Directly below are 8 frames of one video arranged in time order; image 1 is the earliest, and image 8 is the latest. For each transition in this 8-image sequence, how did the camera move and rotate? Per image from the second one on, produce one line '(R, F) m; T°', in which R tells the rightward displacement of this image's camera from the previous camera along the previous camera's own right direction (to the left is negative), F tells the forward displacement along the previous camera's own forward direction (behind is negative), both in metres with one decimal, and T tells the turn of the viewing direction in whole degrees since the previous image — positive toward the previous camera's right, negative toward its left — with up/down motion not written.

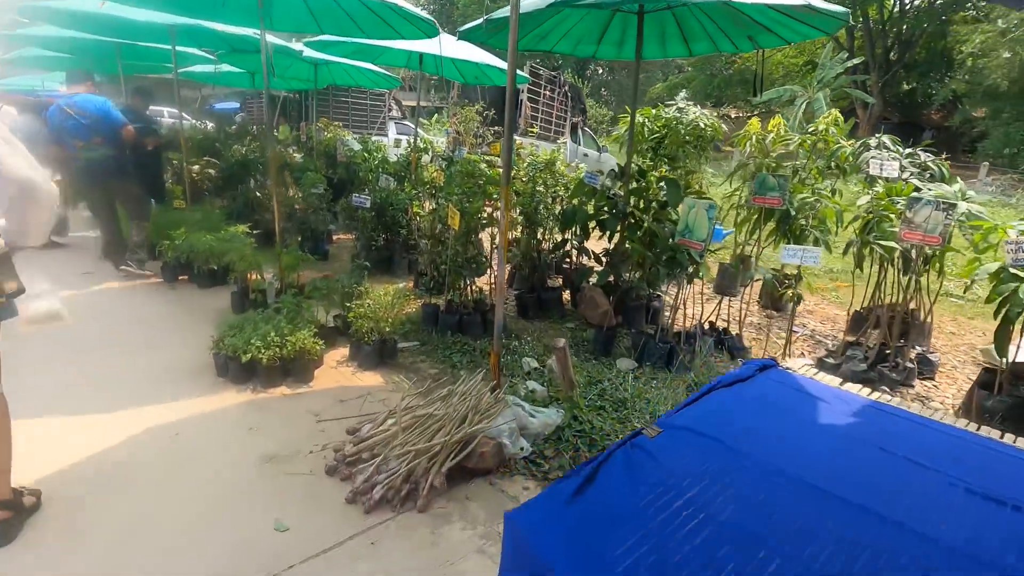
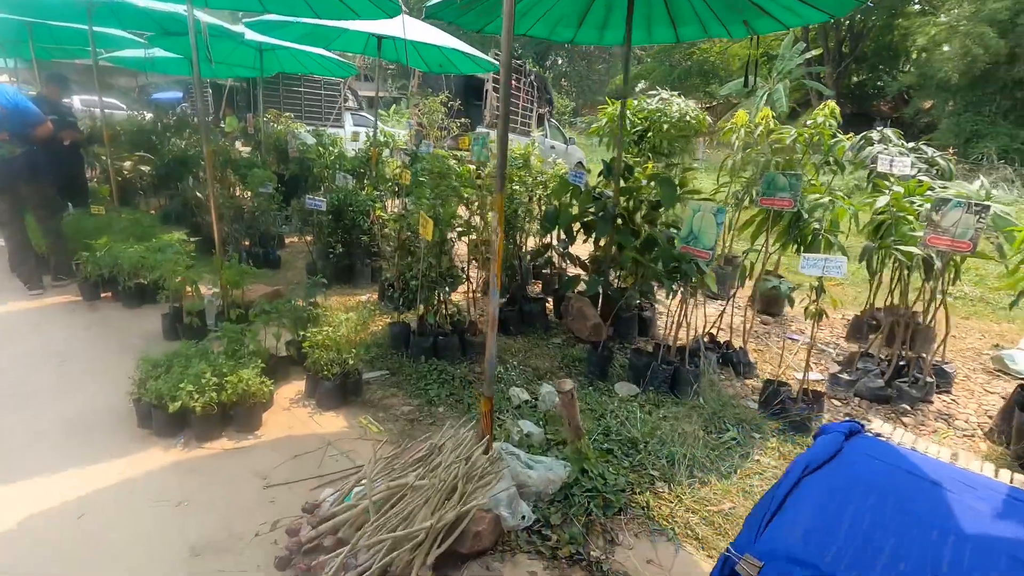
(-0.1, +0.5) m; +4°
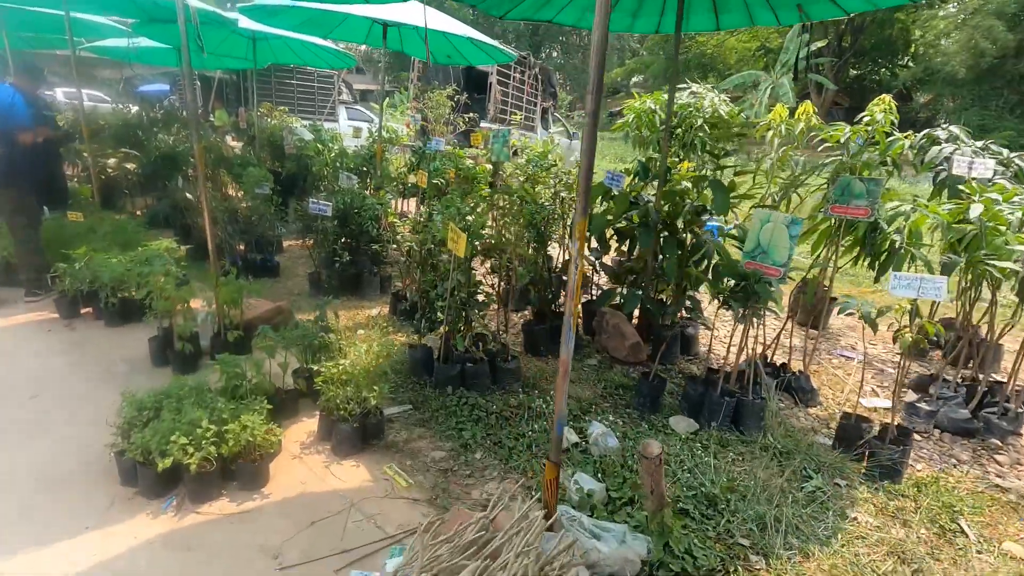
(-0.3, +0.4) m; +1°
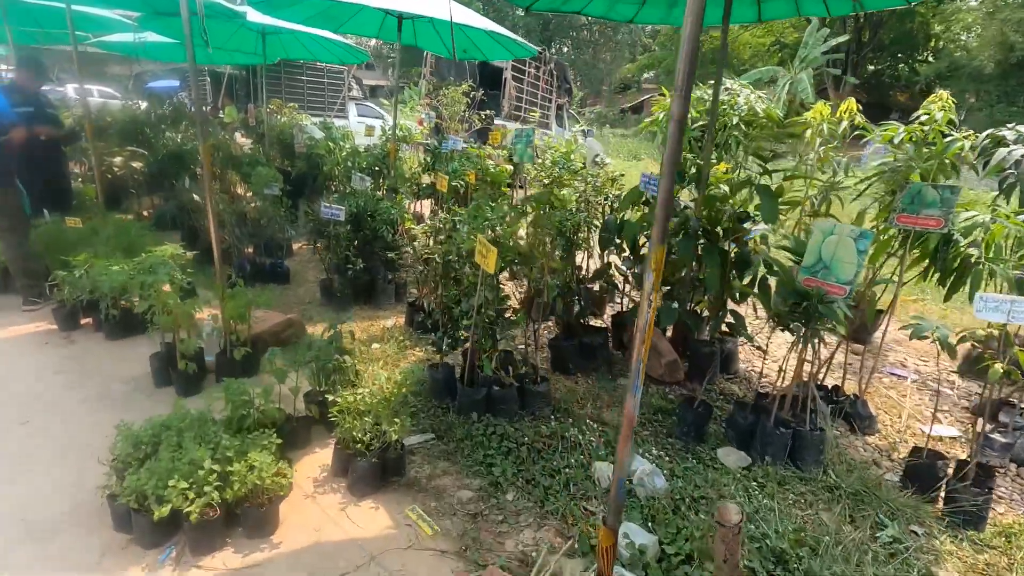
(-0.1, +0.3) m; -1°
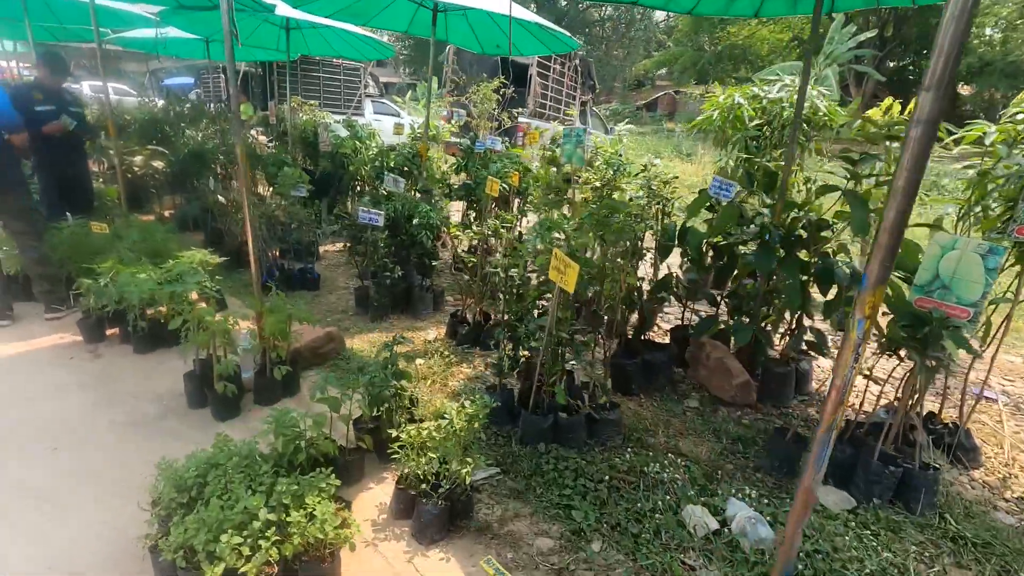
(-0.3, +0.3) m; -1°
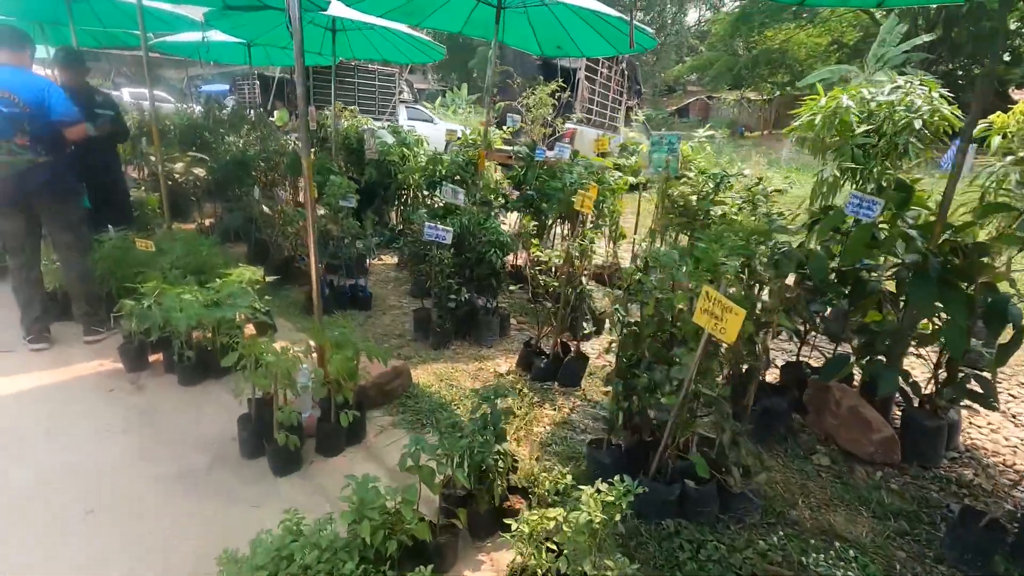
(-0.4, +0.4) m; -2°
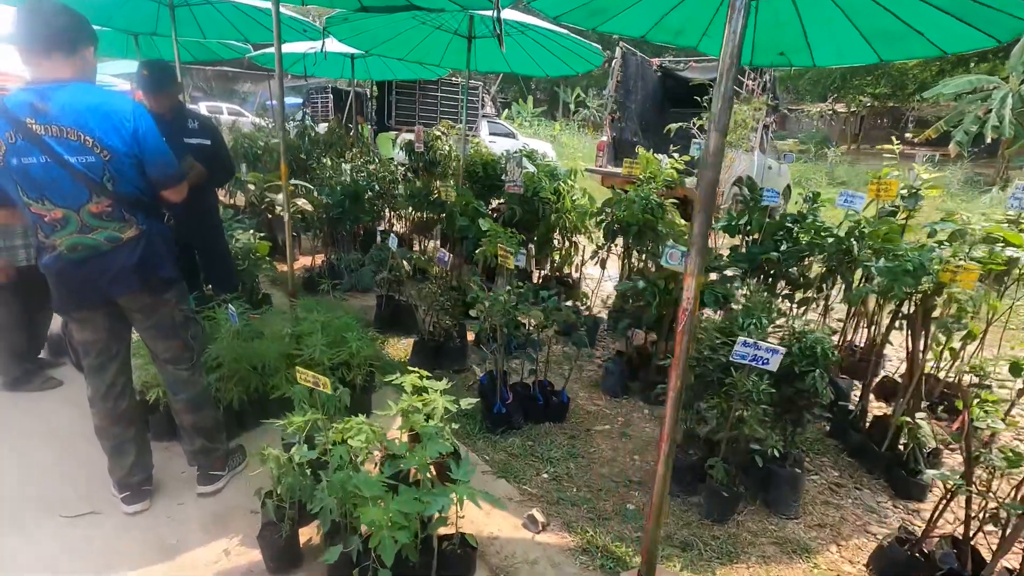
(-1.3, +1.3) m; -5°
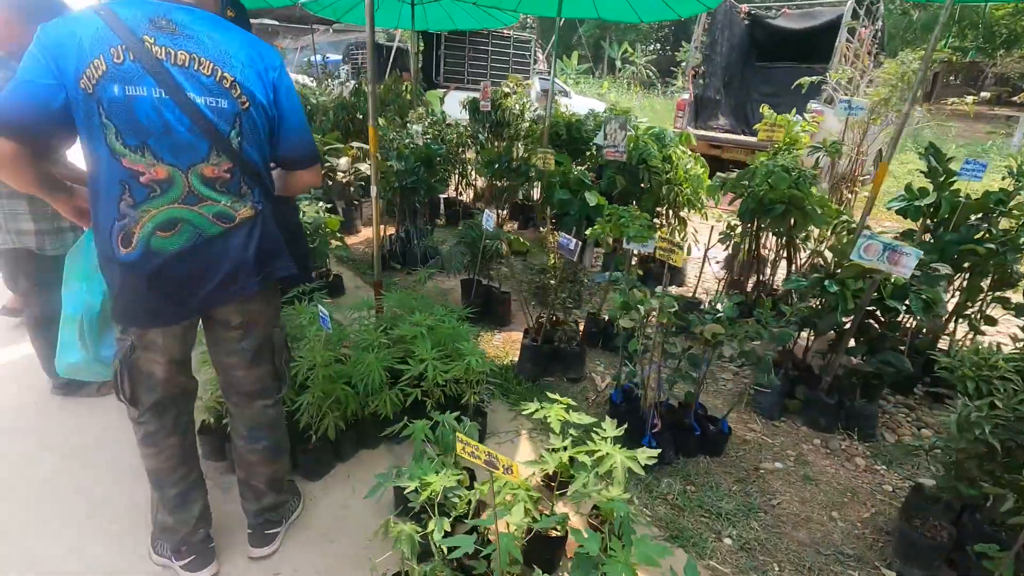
(-0.6, +0.7) m; -3°
